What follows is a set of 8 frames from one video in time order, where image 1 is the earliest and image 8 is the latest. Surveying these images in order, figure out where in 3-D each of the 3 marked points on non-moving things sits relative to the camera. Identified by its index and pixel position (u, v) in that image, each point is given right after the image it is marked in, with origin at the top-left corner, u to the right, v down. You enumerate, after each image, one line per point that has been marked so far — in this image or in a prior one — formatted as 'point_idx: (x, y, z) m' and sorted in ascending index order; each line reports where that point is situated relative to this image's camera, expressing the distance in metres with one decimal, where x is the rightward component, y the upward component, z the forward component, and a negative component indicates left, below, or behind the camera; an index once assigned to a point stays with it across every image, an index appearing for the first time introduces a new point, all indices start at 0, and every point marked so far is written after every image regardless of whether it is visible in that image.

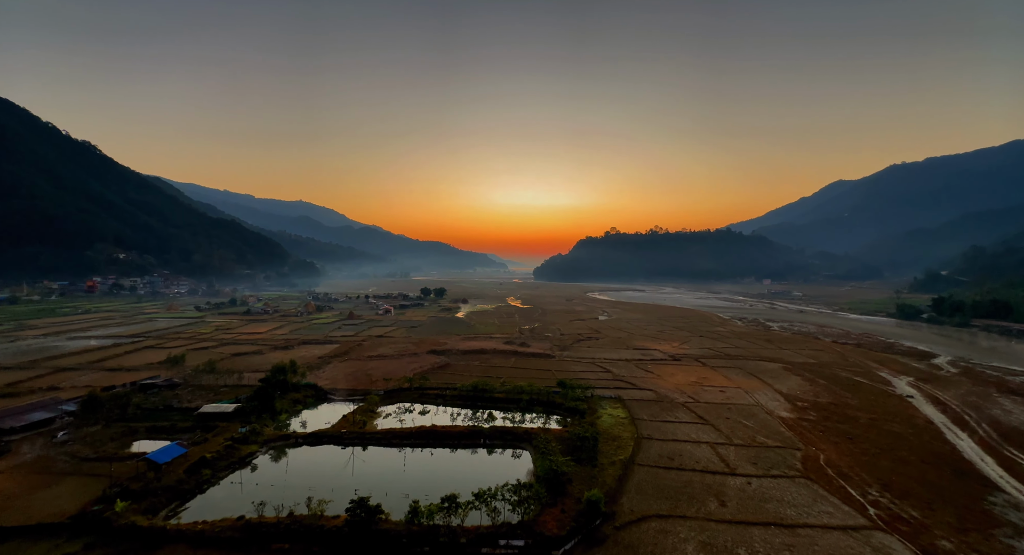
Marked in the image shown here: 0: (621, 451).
0: (+4.4, -6.6, +19.1) m
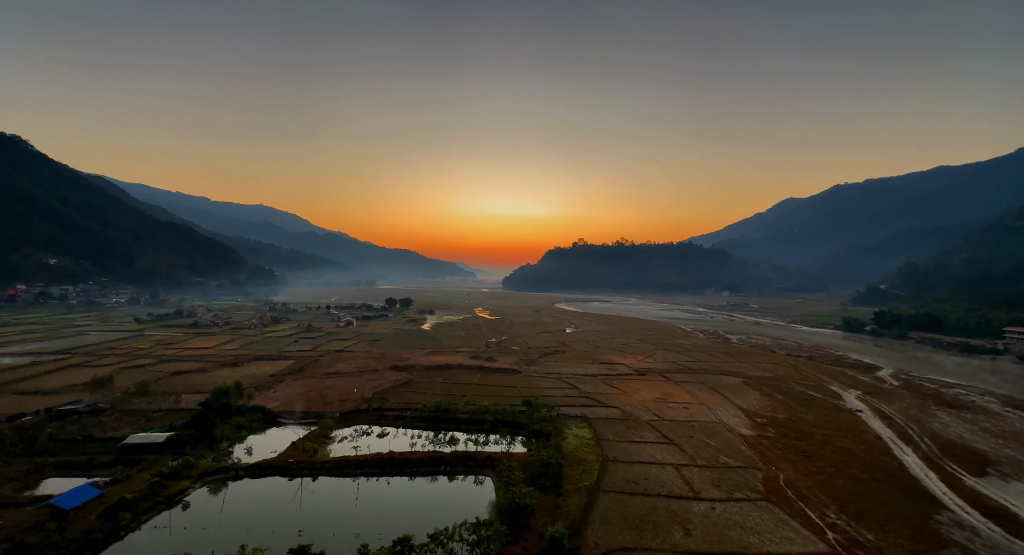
0: (+2.9, -7.7, +18.5) m
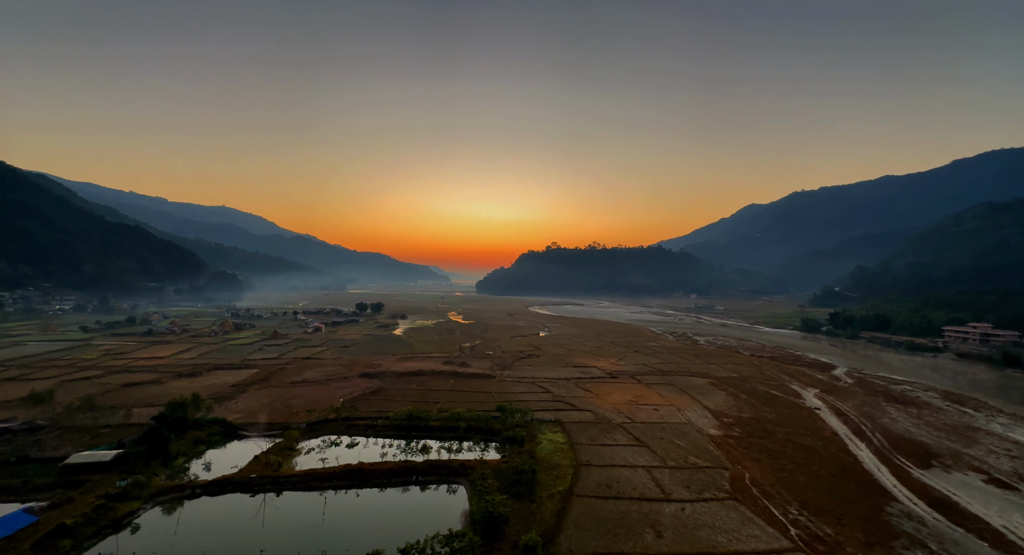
0: (+1.8, -7.9, +18.3) m
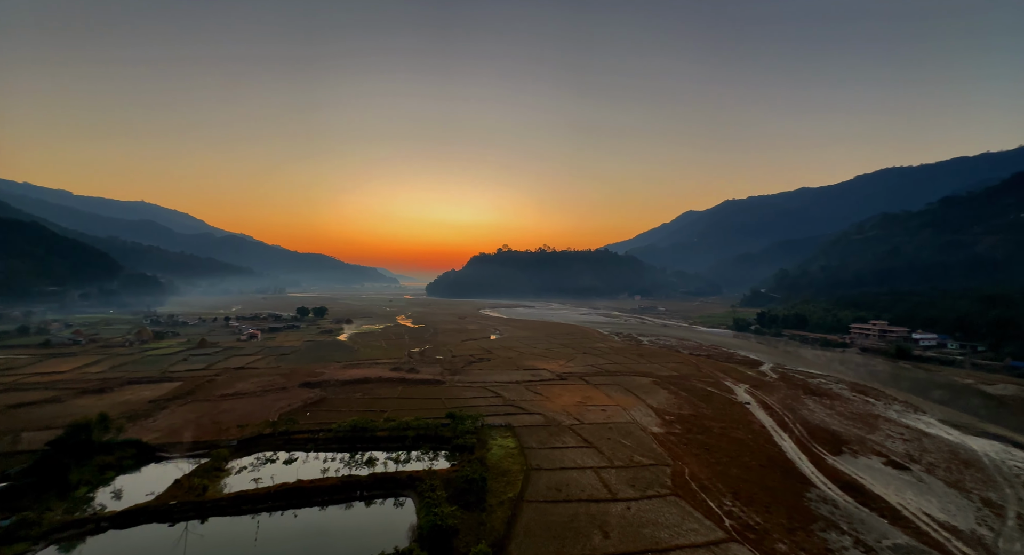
0: (-0.1, -8.1, +17.9) m
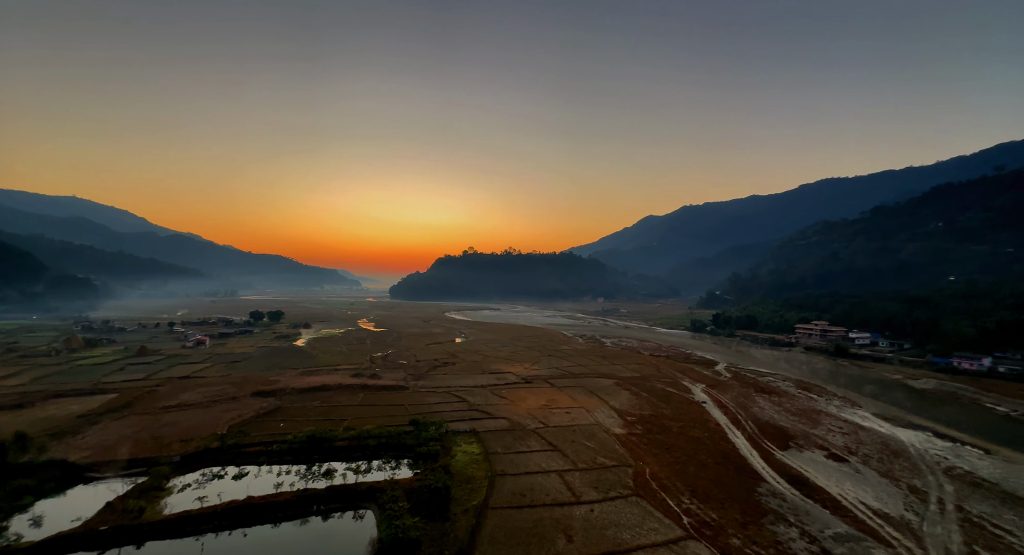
0: (-1.4, -8.3, +17.4) m
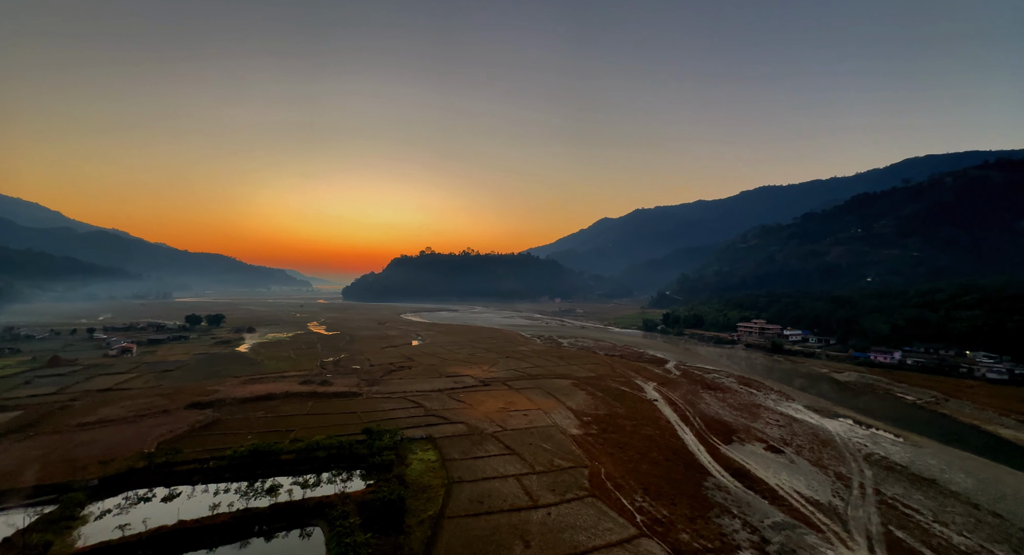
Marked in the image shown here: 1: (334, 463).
0: (-2.9, -8.5, +16.6) m
1: (-7.3, -7.7, +18.7) m
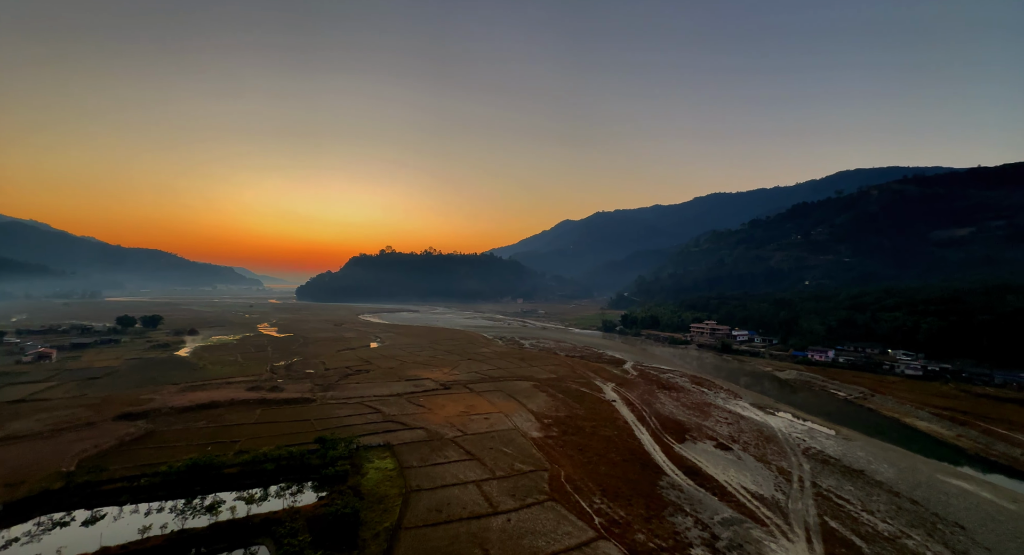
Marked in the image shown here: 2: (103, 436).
0: (-4.3, -8.6, +15.8) m
1: (-8.8, -7.7, +17.5) m
2: (-16.2, -6.3, +18.3) m
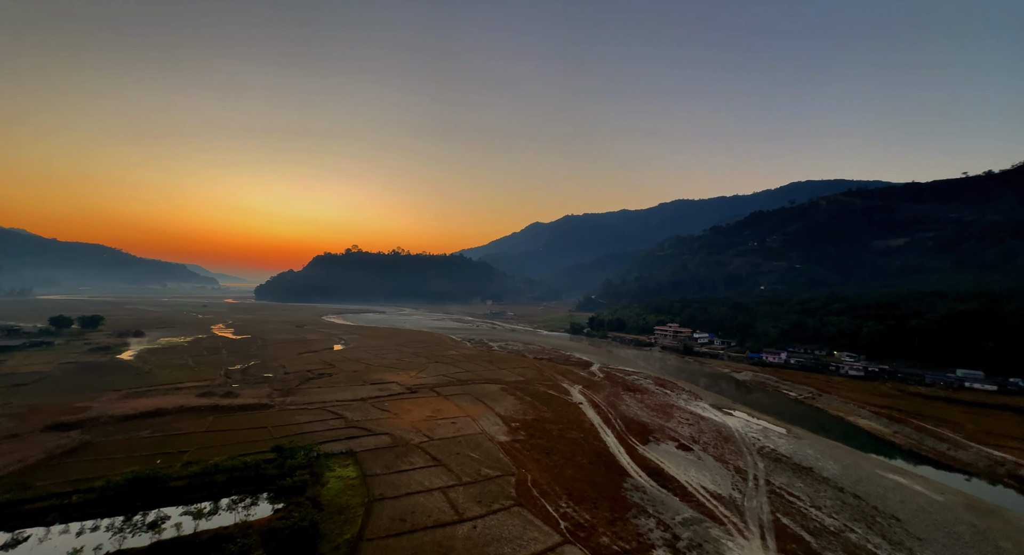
0: (-5.3, -8.7, +14.9) m
1: (-9.9, -7.7, +16.3) m
2: (-17.4, -6.2, +16.7) m
